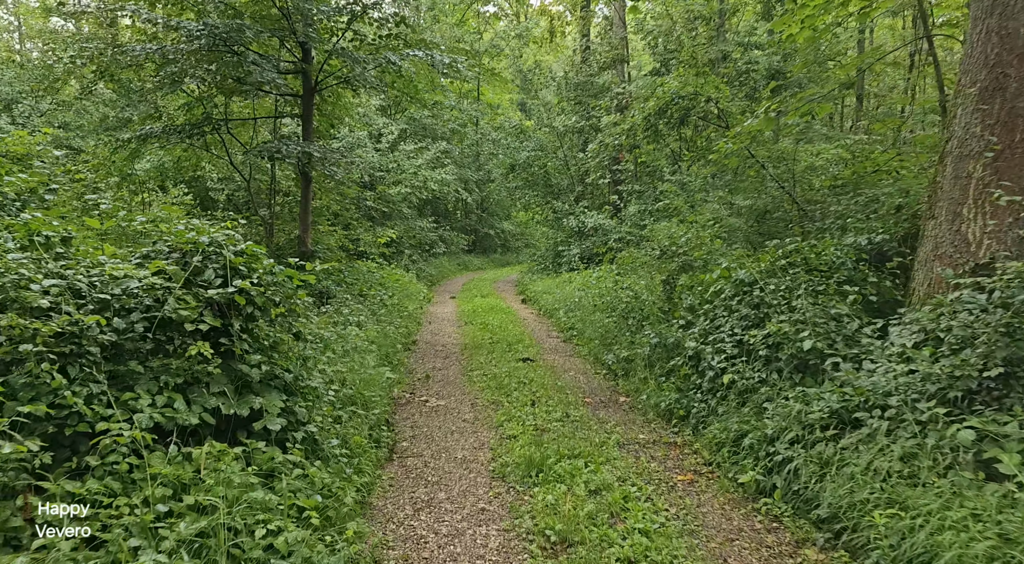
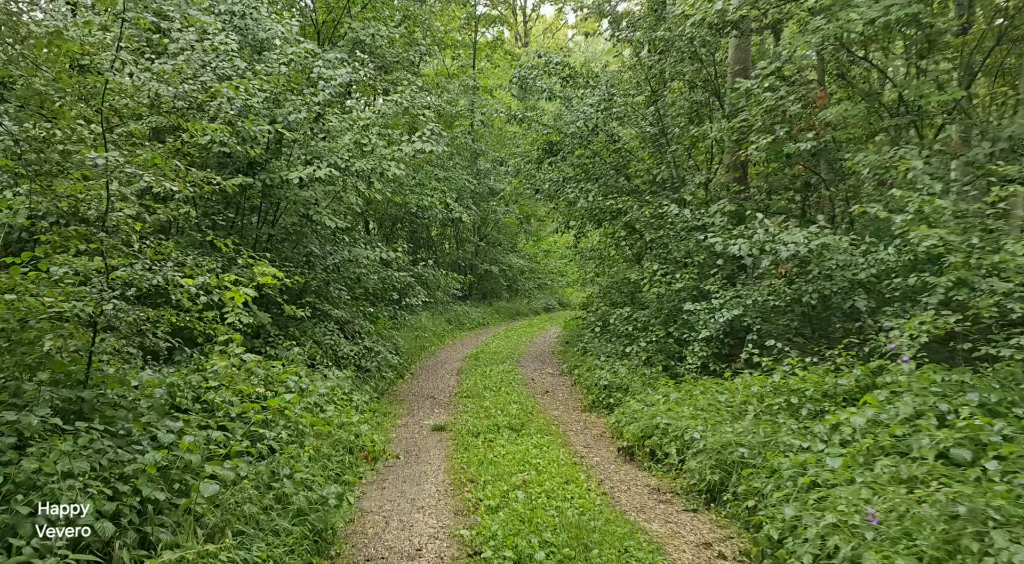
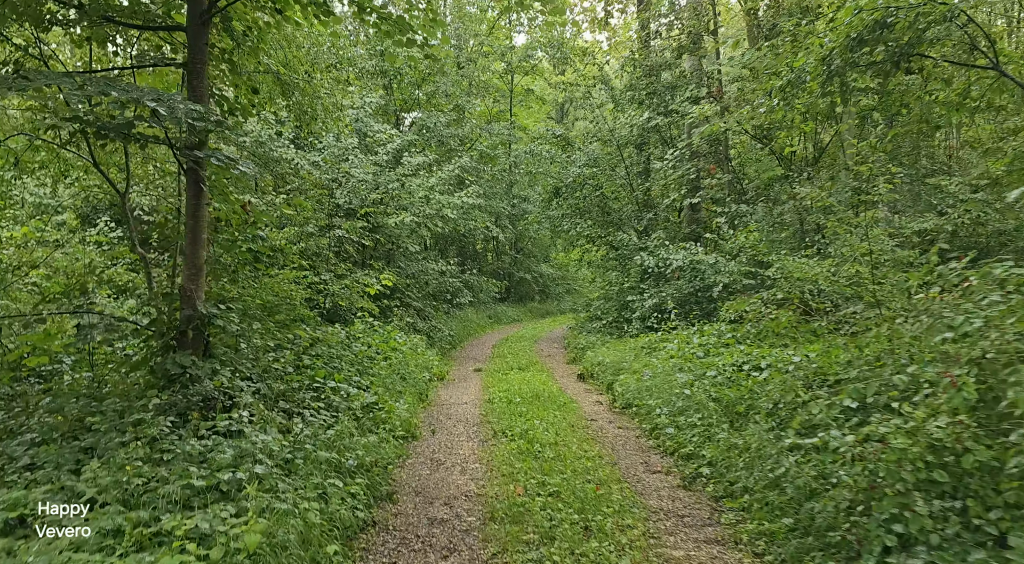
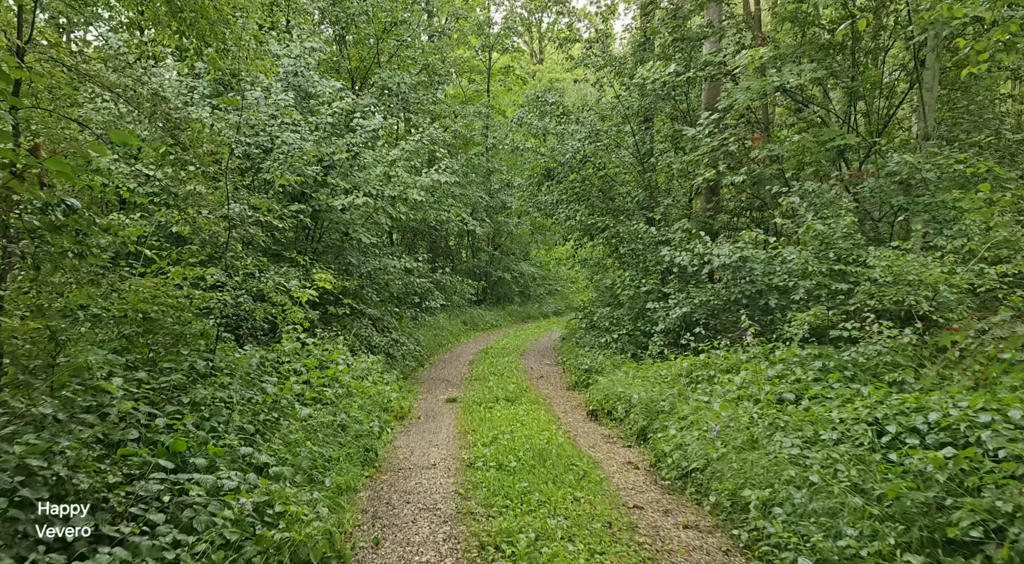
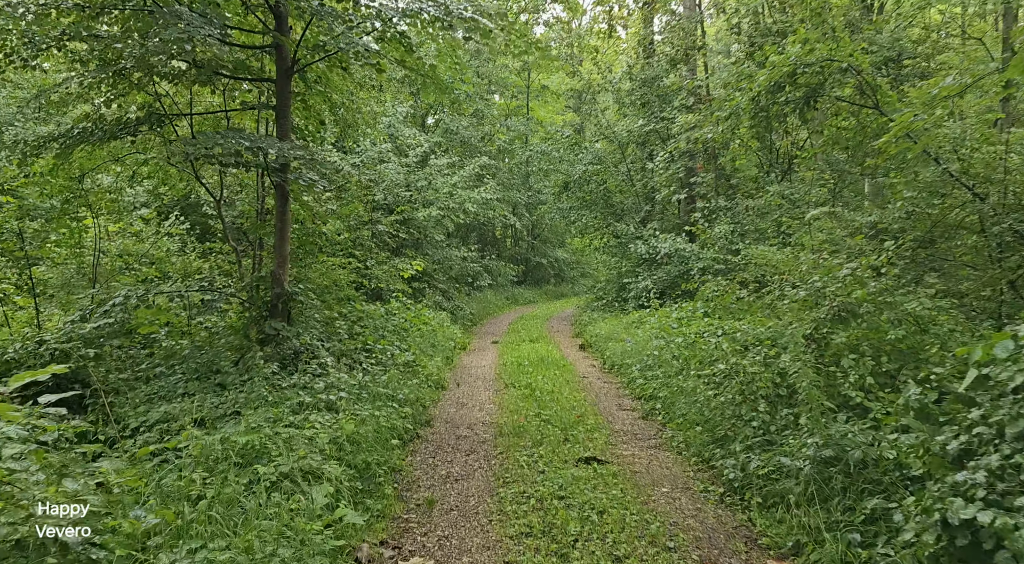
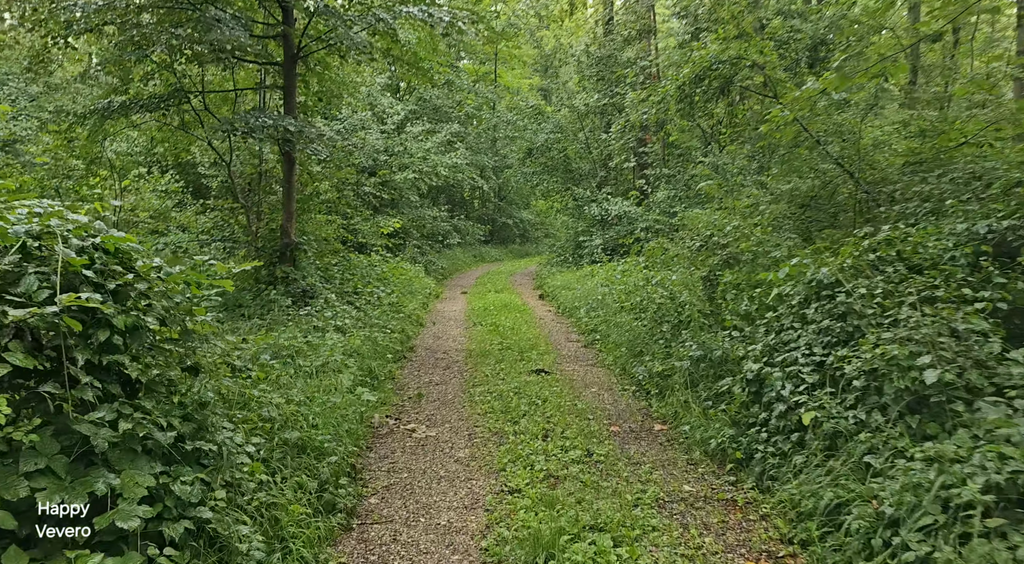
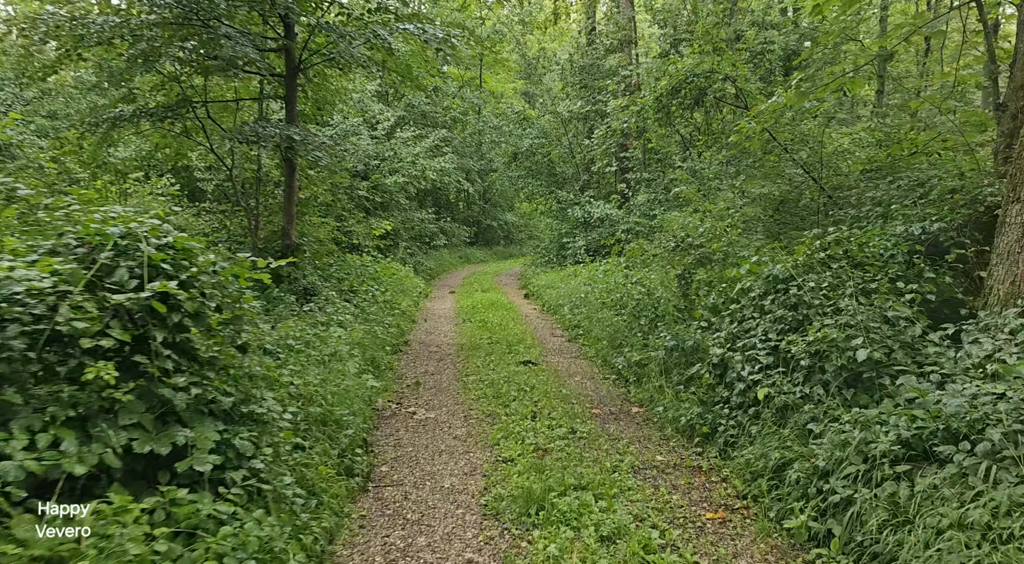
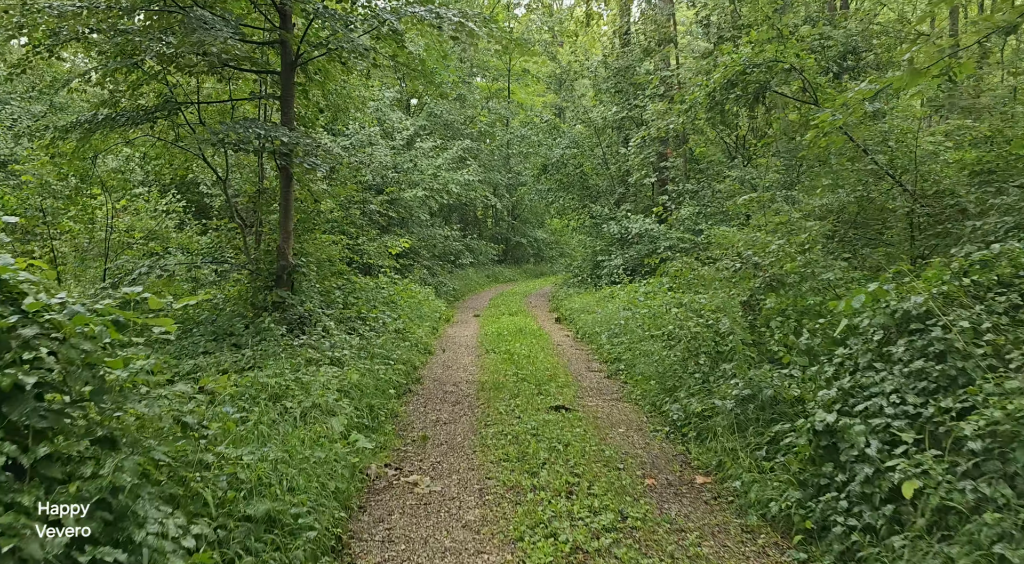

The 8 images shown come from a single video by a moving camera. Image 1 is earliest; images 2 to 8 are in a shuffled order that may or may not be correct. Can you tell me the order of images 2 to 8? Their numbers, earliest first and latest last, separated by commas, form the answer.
7, 6, 8, 5, 3, 4, 2
